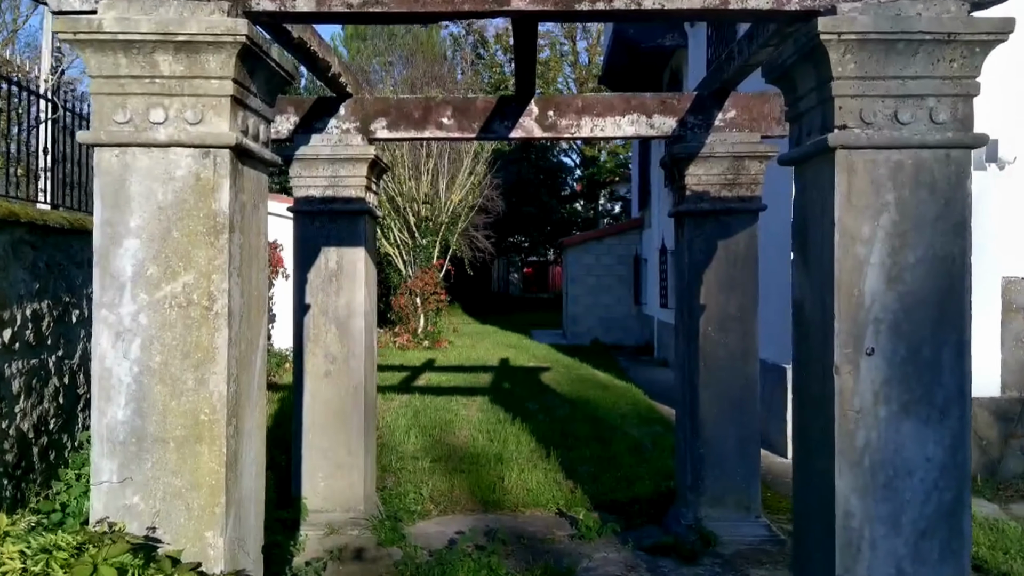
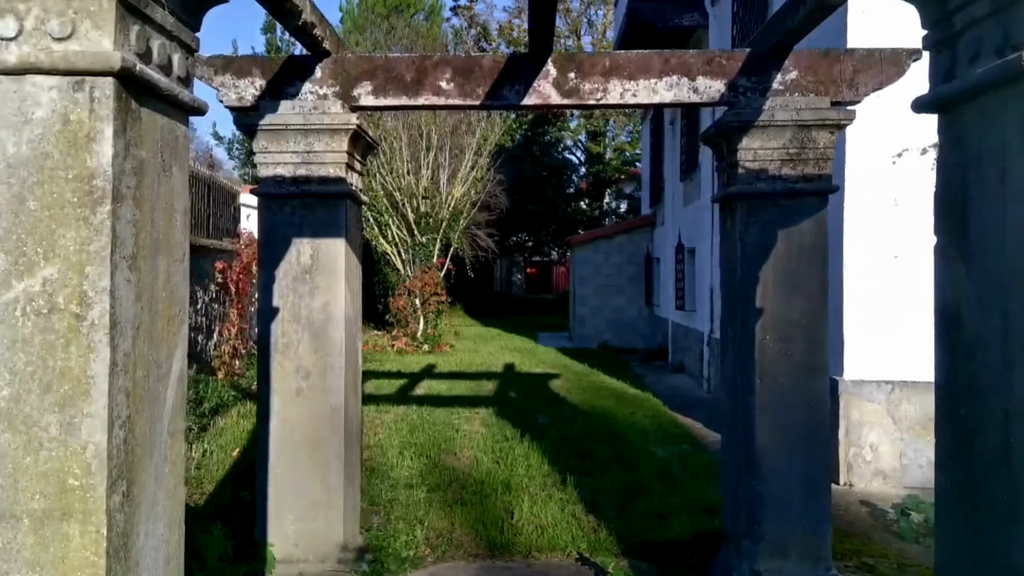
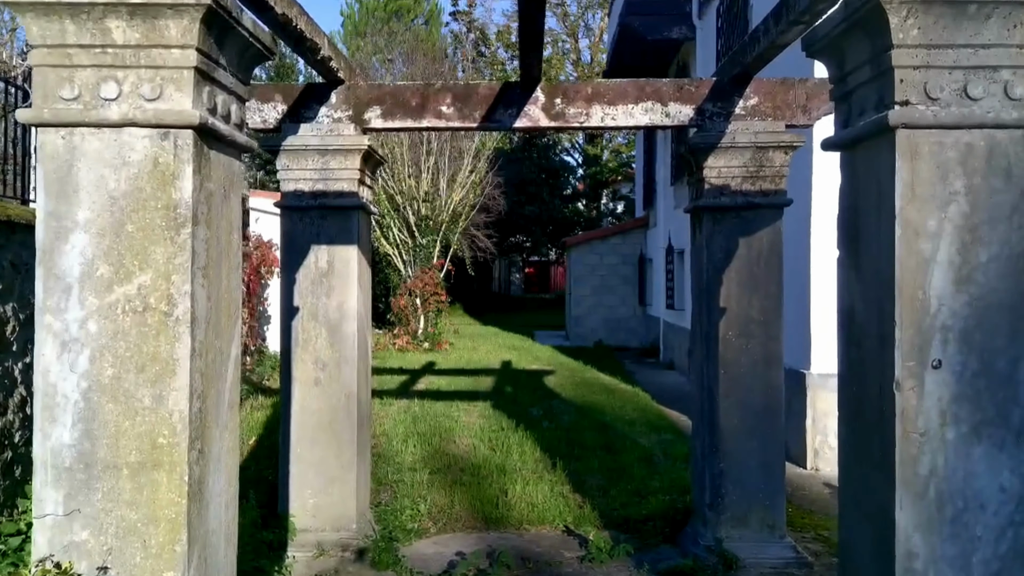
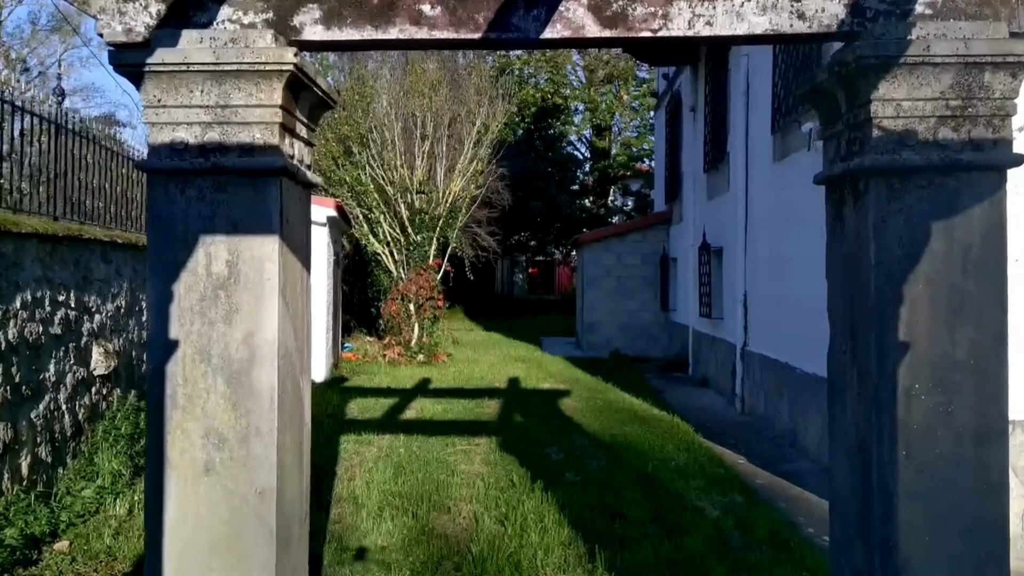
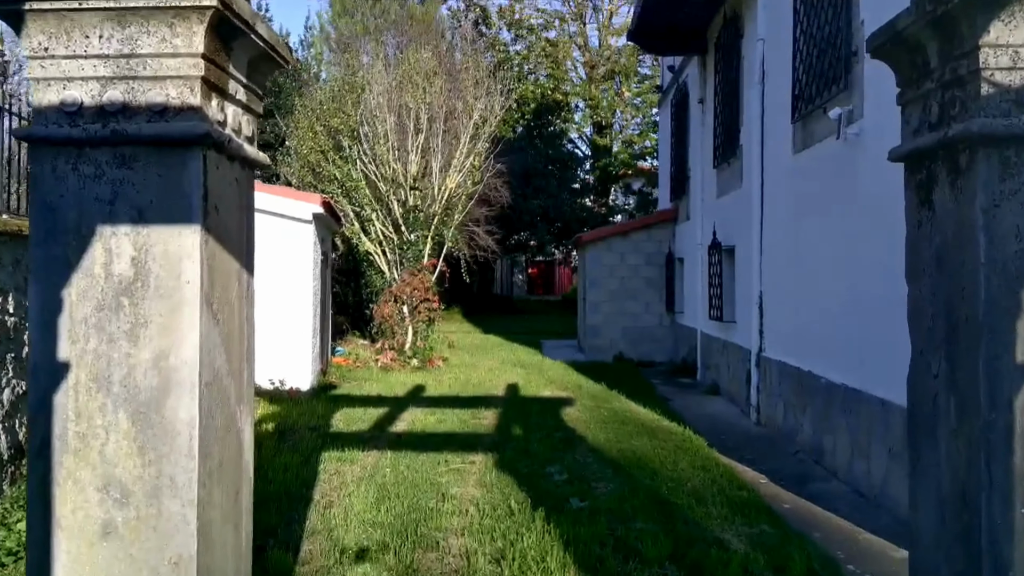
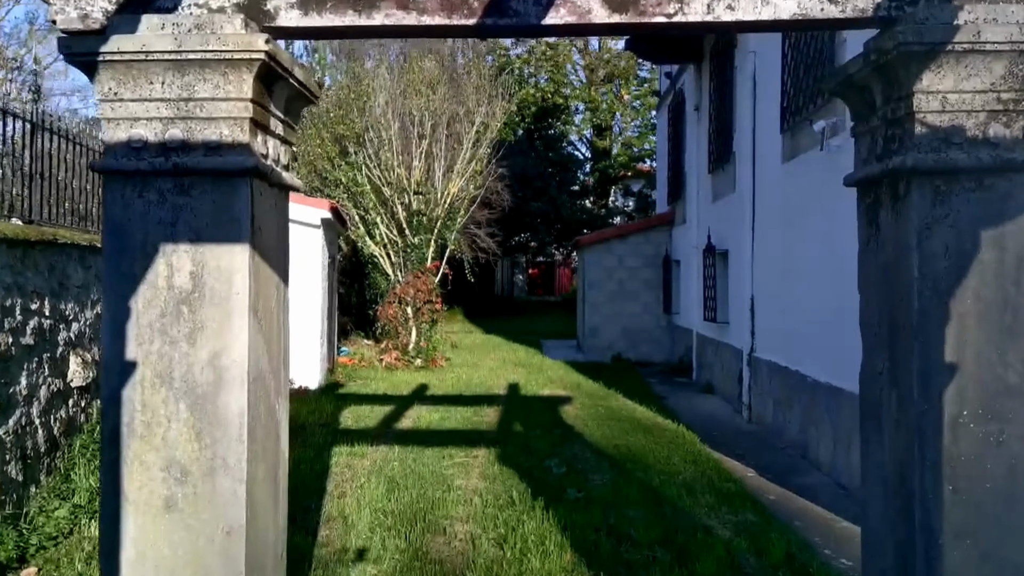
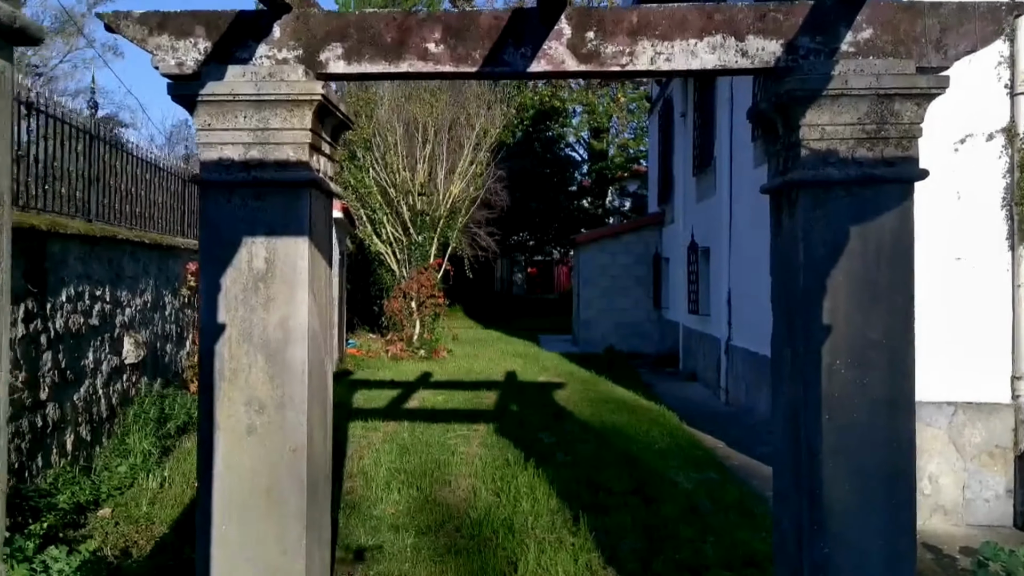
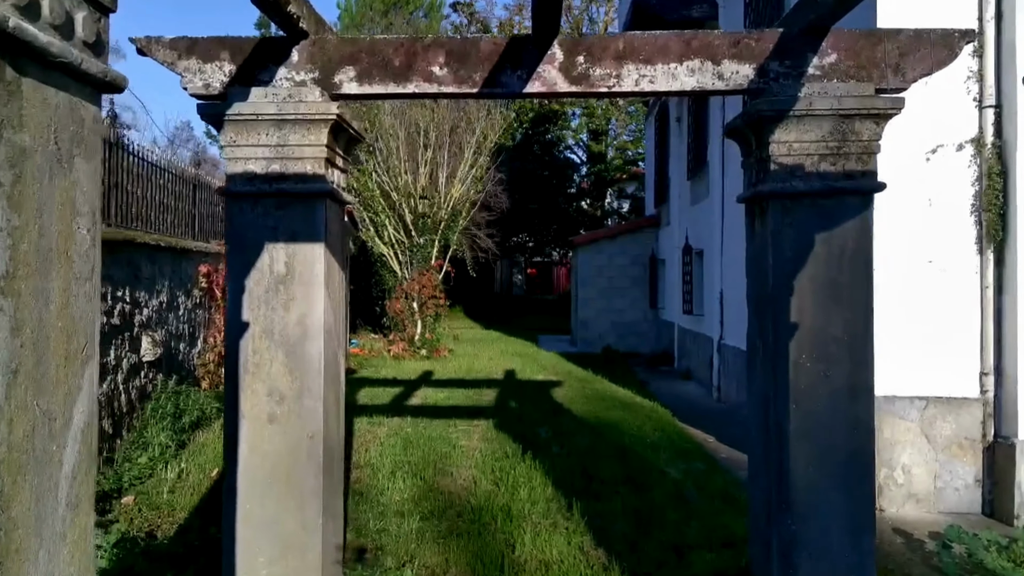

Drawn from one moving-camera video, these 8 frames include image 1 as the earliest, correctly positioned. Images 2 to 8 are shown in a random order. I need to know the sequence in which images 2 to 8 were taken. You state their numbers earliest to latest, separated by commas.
3, 2, 8, 7, 4, 6, 5
